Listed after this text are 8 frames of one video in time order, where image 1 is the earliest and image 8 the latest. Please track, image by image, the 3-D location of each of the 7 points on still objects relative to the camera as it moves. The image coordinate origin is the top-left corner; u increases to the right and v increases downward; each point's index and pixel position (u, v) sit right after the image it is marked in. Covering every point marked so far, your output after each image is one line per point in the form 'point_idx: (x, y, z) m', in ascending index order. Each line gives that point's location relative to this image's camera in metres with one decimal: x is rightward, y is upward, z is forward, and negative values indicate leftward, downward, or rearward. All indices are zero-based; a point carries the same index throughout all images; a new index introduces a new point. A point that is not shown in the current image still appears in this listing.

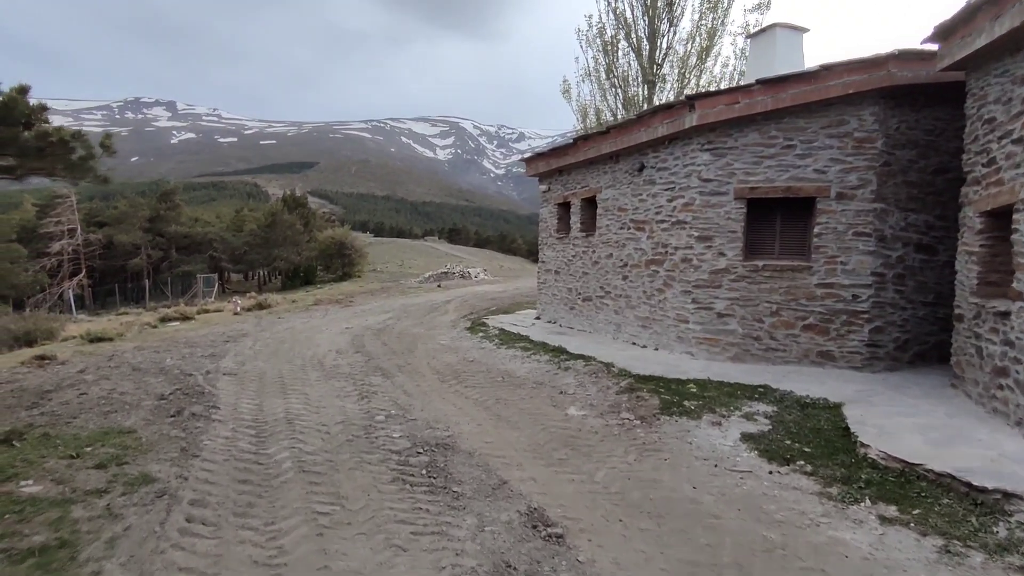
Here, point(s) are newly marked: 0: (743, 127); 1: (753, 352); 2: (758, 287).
0: (+3.1, +2.2, +8.1) m
1: (+3.3, -0.9, +8.1) m
2: (+3.3, 0.0, +8.1) m
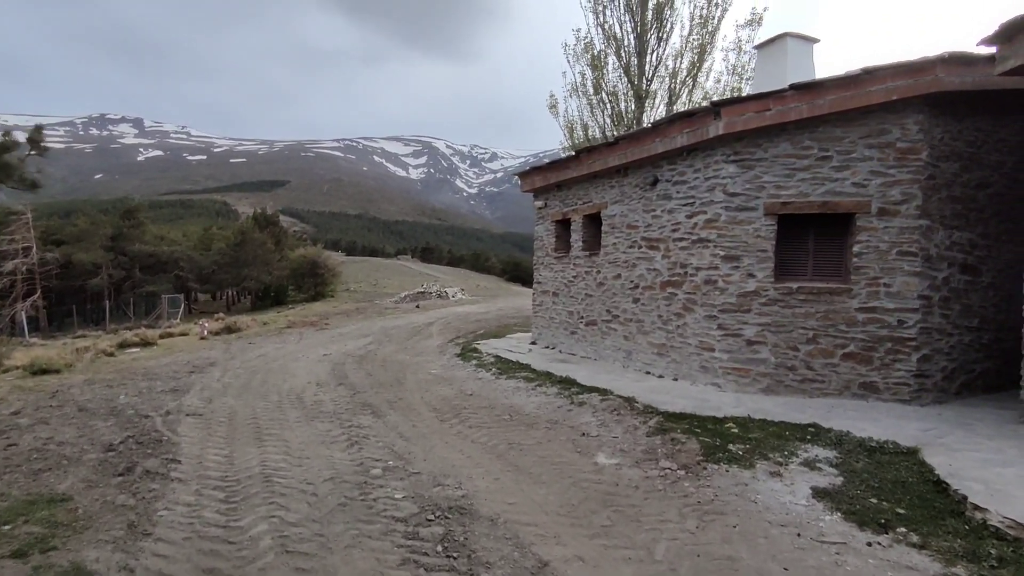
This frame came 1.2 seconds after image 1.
0: (+3.2, +1.9, +7.3) m
1: (+3.4, -1.2, +7.3) m
2: (+3.4, -0.3, +7.3) m
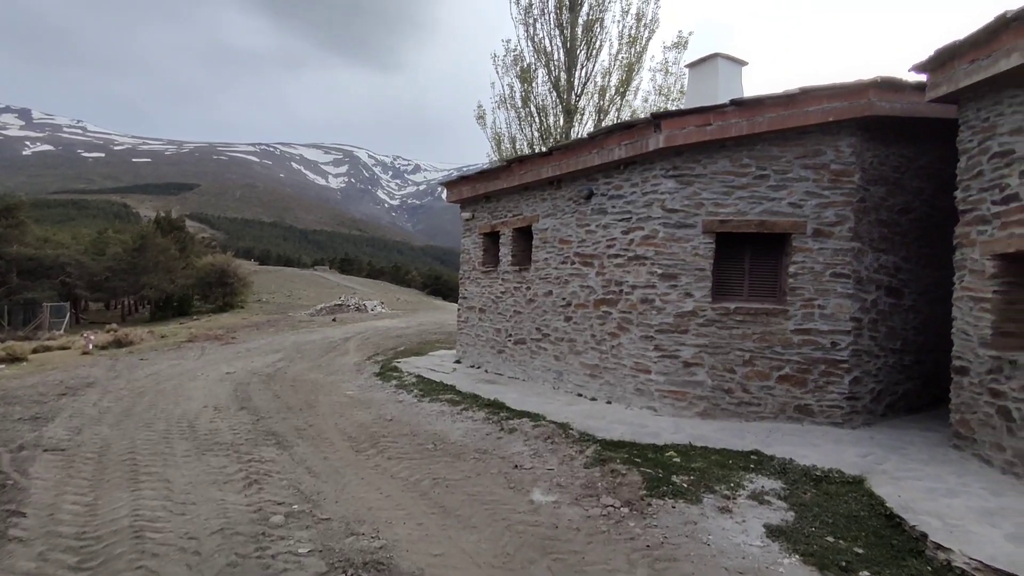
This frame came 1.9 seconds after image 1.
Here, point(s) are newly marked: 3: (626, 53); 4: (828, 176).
0: (+2.4, +1.6, +7.2) m
1: (+2.5, -1.4, +7.1) m
2: (+2.6, -0.5, +7.1) m
3: (+3.3, +6.8, +17.4) m
4: (+3.6, +1.3, +6.9) m
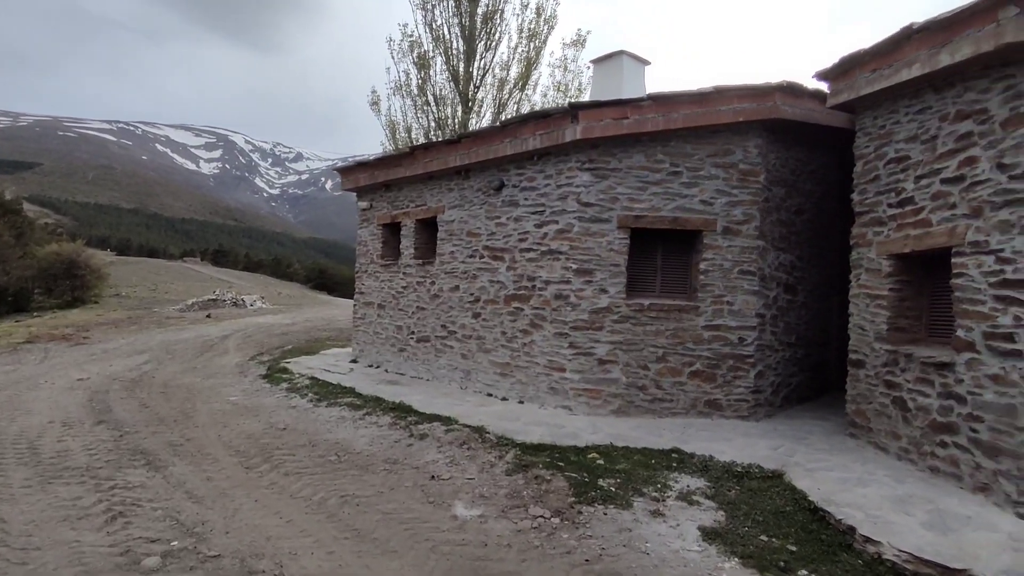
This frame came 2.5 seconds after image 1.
0: (+1.4, +1.7, +7.1) m
1: (+1.5, -1.4, +7.1) m
2: (+1.6, -0.5, +7.1) m
3: (+0.4, +6.9, +17.3) m
4: (+2.6, +1.3, +7.0) m
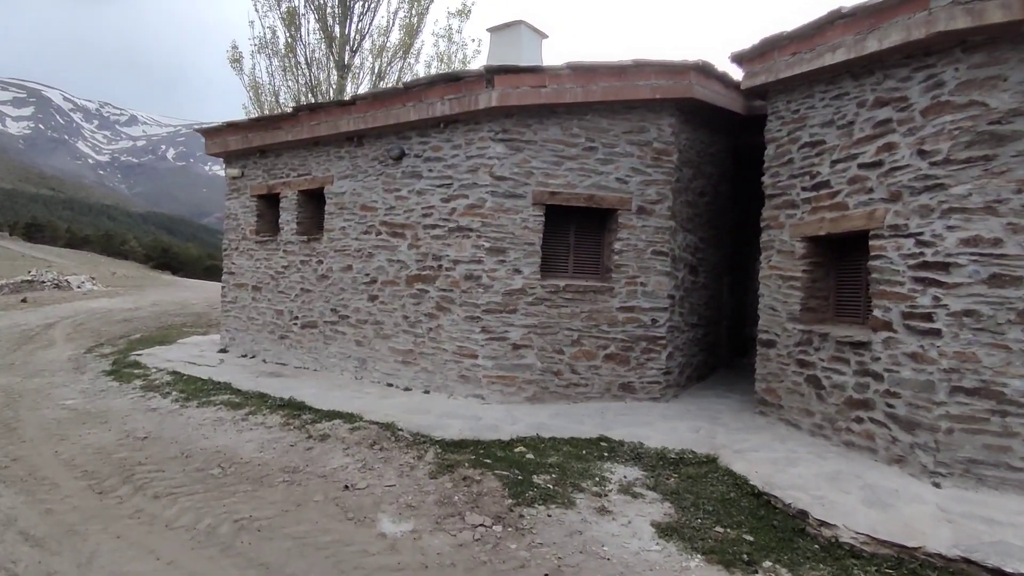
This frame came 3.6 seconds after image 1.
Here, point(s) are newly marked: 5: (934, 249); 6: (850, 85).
0: (+0.3, +1.9, +6.7) m
1: (+0.5, -1.2, +6.8) m
2: (+0.5, -0.3, +6.8) m
3: (-2.8, +7.5, +16.2) m
4: (+1.6, +1.6, +6.9) m
5: (+3.1, +0.3, +4.4) m
6: (+3.0, +1.8, +5.3) m
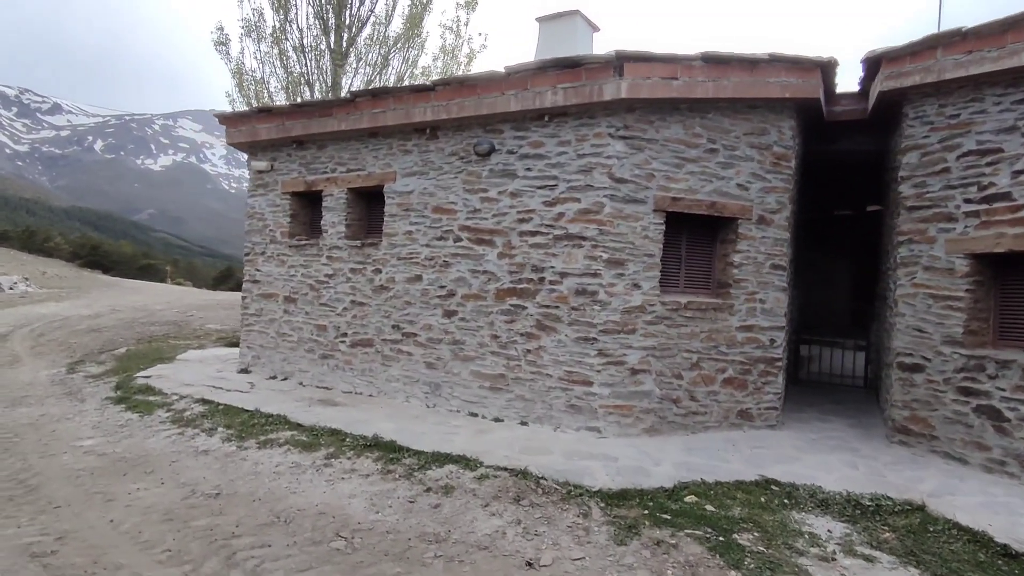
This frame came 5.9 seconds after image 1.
0: (+1.5, +1.7, +5.9) m
1: (+1.6, -1.3, +6.0) m
2: (+1.7, -0.4, +6.0) m
3: (-2.6, +7.3, +15.1) m
4: (+2.7, +1.4, +6.3) m
5: (+4.5, +0.1, +4.0) m
6: (+4.2, +1.6, +4.8) m
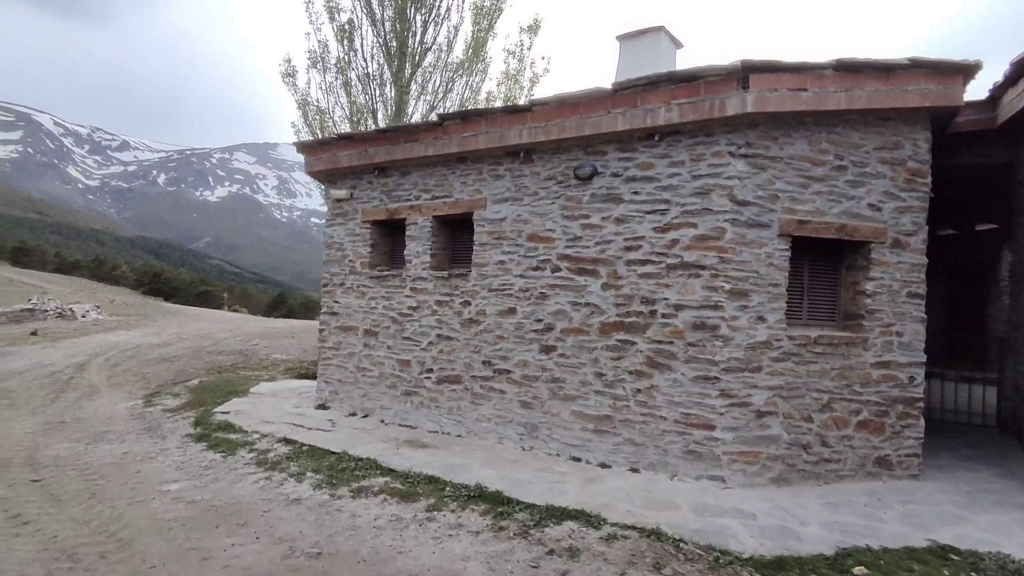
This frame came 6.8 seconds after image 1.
0: (+2.5, +1.4, +5.4) m
1: (+2.6, -1.6, +5.3) m
2: (+2.6, -0.7, +5.4) m
3: (-1.0, +6.6, +15.1) m
4: (+3.7, +1.1, +5.7) m
5: (+5.3, -0.1, +3.2) m
6: (+5.1, +1.4, +4.1) m
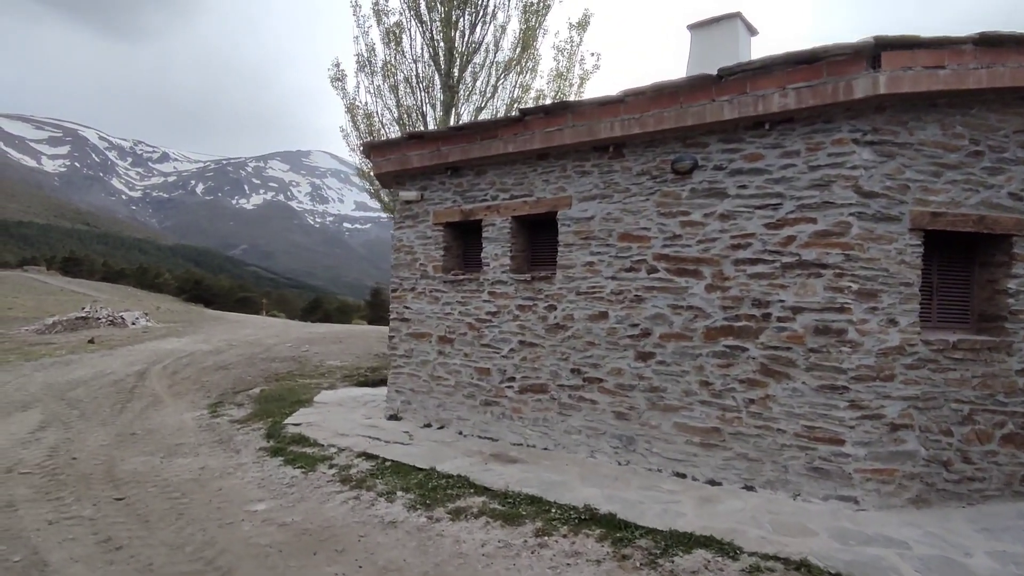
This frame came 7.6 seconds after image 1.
0: (+3.3, +1.4, +4.9) m
1: (+3.4, -1.6, +4.8) m
2: (+3.5, -0.7, +4.9) m
3: (+0.2, +6.5, +14.7) m
4: (+4.6, +1.1, +5.1) m
5: (+6.0, 0.0, +2.5) m
6: (+5.9, +1.4, +3.4) m
